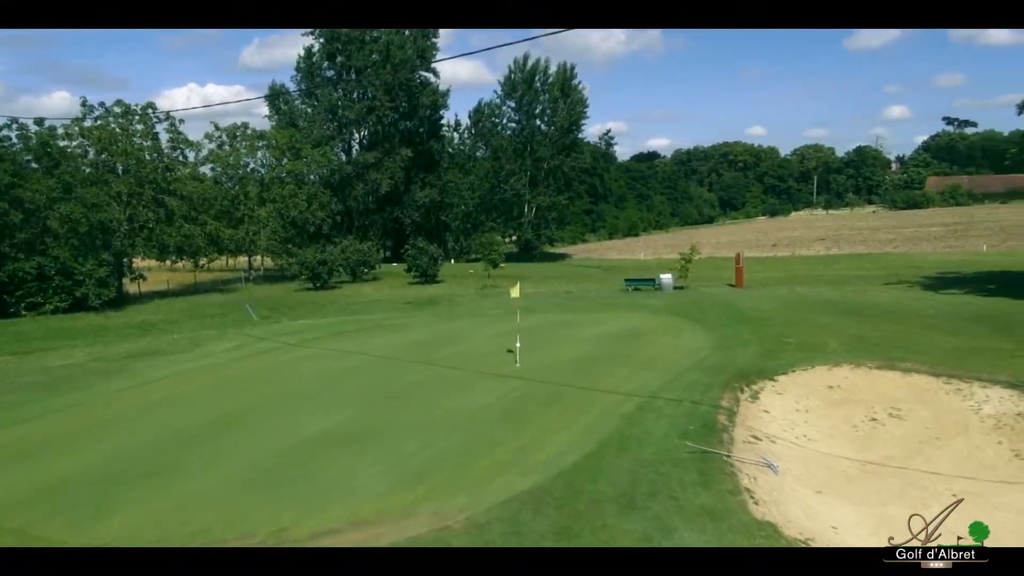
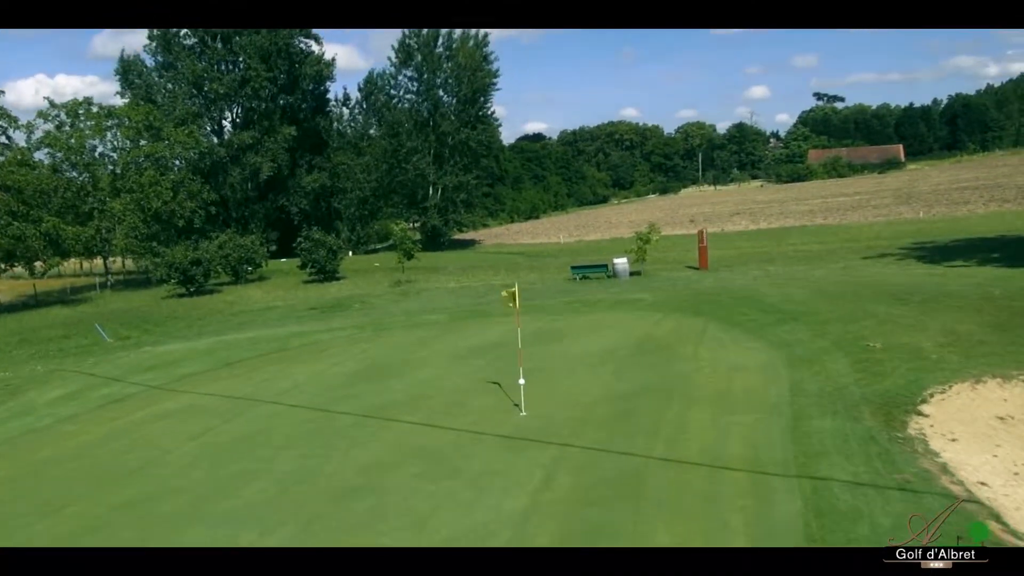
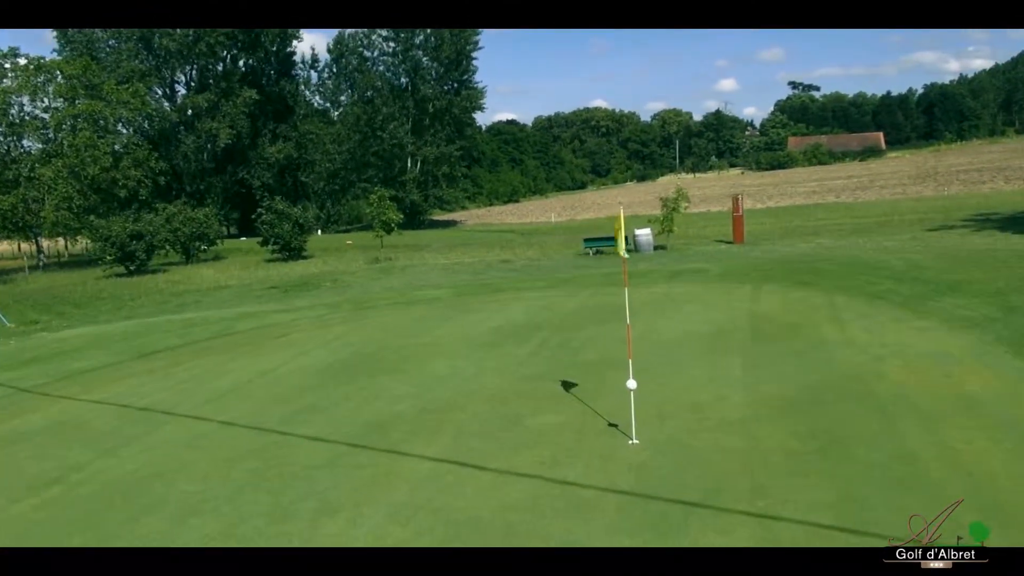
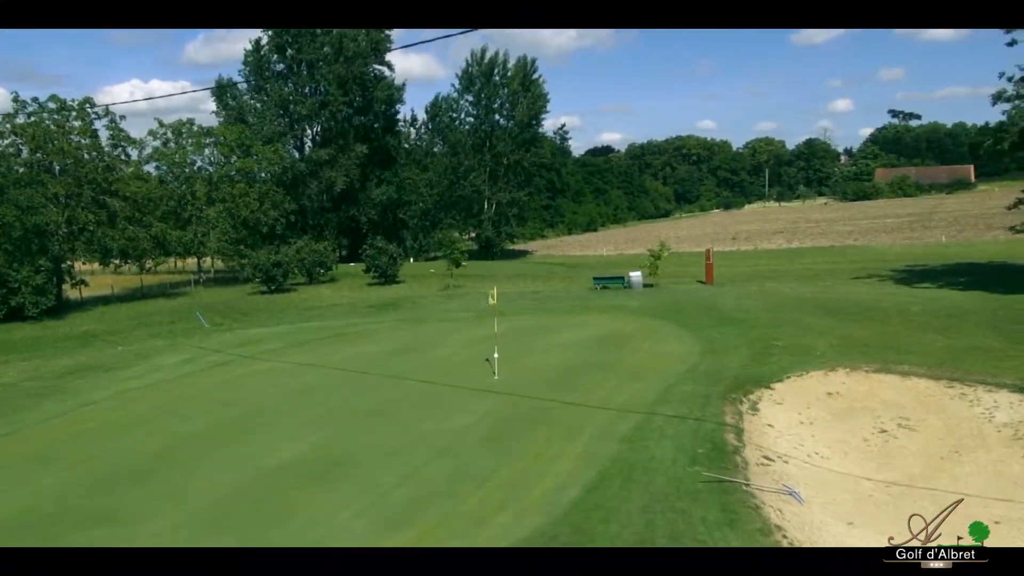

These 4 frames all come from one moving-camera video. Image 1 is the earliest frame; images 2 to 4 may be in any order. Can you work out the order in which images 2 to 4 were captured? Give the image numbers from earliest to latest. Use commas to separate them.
4, 2, 3
